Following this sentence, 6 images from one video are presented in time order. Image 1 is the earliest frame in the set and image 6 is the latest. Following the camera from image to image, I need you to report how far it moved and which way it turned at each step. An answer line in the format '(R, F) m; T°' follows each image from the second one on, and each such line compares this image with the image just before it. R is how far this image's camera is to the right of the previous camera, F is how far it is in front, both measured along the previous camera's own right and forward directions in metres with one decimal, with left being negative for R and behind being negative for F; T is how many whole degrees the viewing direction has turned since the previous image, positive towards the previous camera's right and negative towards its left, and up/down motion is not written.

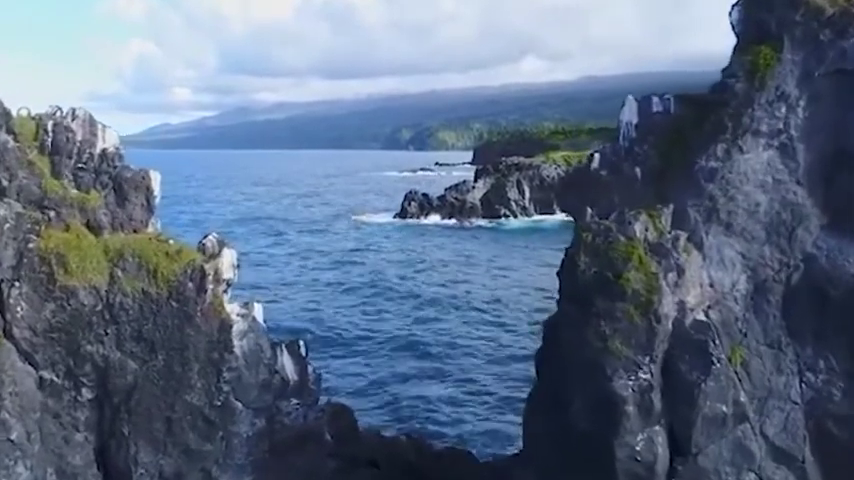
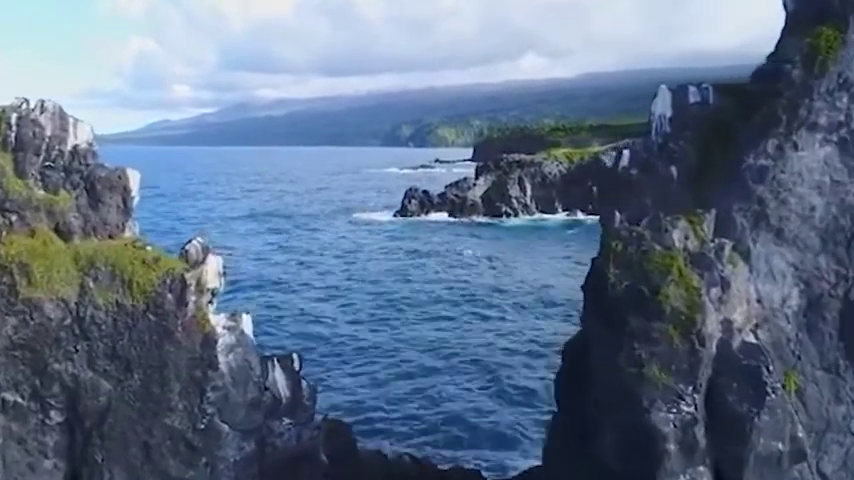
(-0.1, +1.7) m; 0°
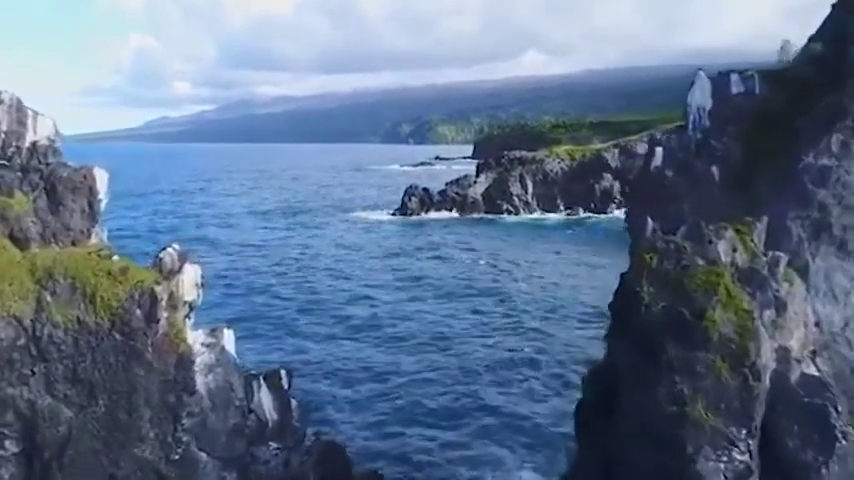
(0.0, +1.7) m; 0°
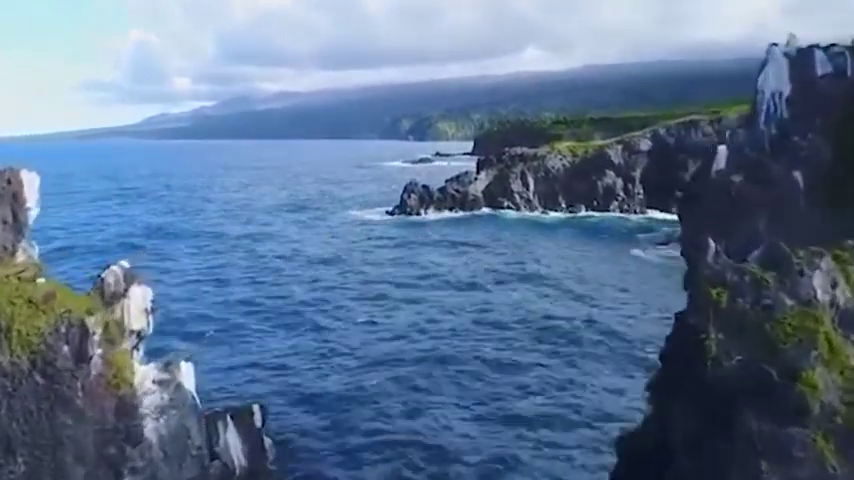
(+0.1, +2.6) m; 0°
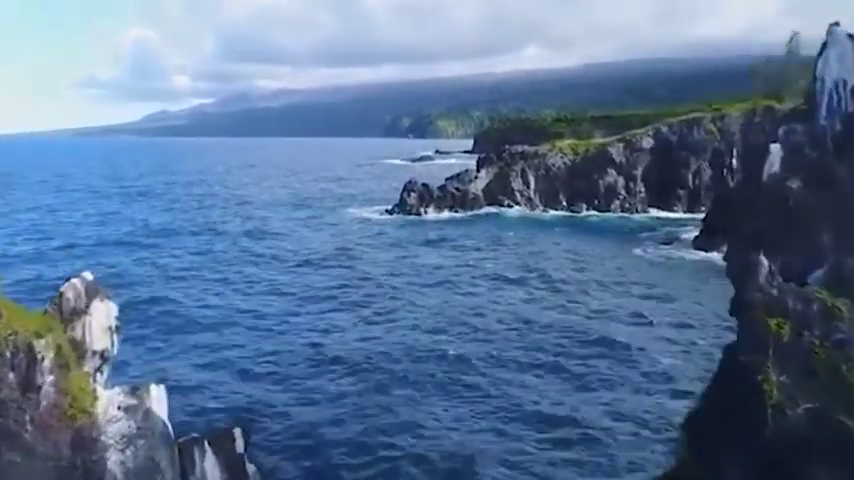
(0.0, +1.4) m; 0°
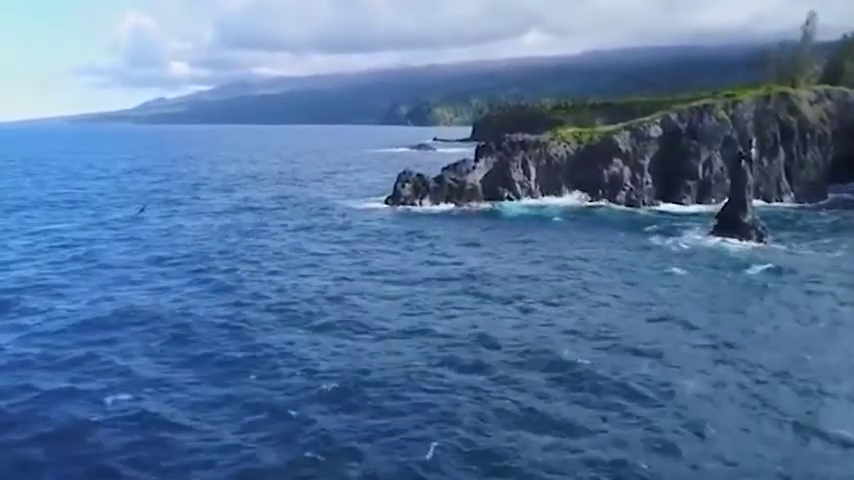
(+0.6, +7.4) m; 0°
